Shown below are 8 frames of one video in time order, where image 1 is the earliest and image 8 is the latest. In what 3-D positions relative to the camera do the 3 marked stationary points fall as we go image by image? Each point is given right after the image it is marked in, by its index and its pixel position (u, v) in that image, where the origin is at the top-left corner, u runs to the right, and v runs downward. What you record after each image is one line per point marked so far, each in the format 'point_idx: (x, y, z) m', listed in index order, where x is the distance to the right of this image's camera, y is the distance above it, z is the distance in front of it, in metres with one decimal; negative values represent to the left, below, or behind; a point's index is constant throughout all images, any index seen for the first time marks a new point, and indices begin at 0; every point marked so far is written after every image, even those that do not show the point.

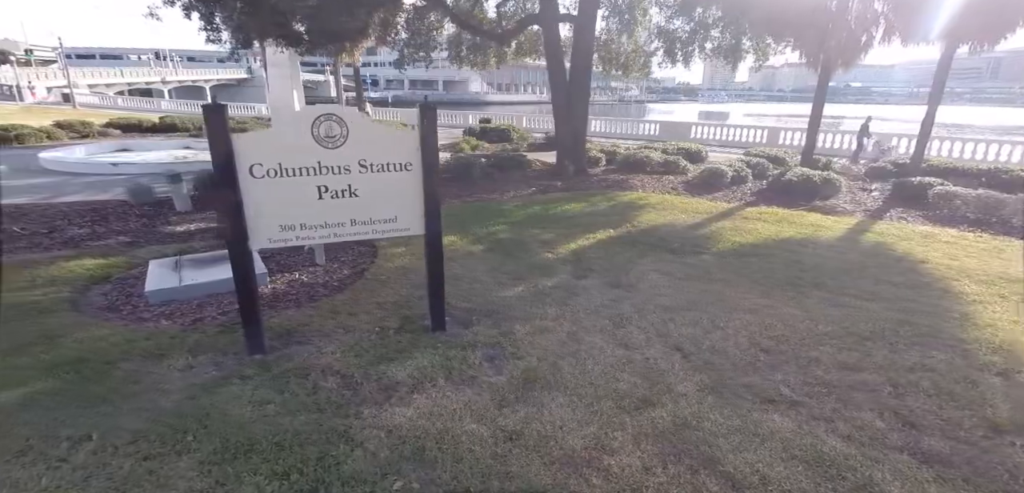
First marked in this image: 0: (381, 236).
0: (-0.9, +0.1, +3.5) m
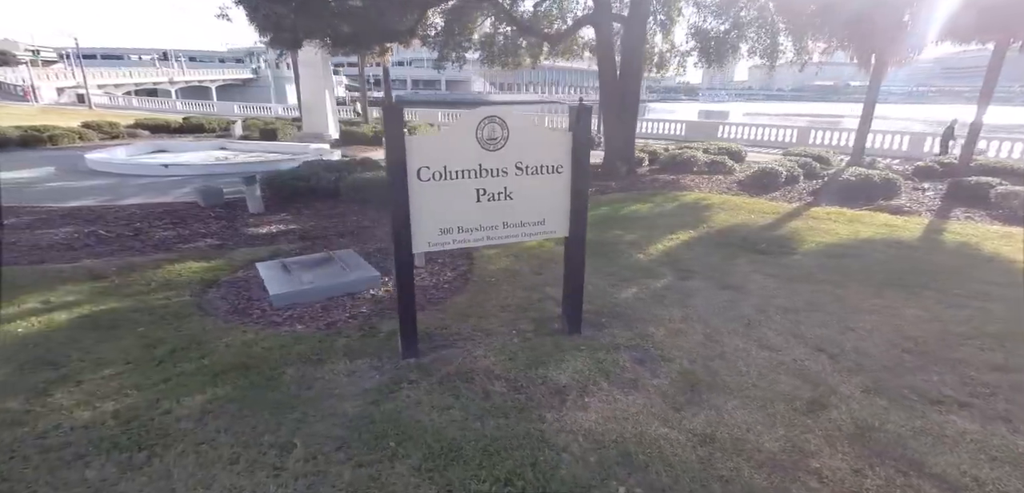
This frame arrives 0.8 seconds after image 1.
0: (+0.1, 0.0, +3.5) m
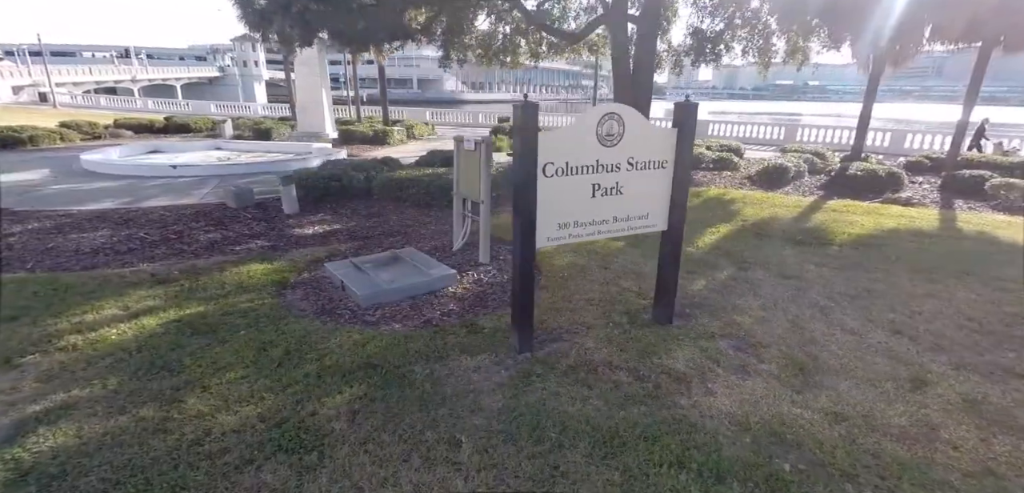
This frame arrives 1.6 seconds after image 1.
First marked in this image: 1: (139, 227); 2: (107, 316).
0: (+0.9, +0.1, +3.6) m
1: (-4.2, +0.2, +5.8) m
2: (-2.9, -0.5, +3.6) m
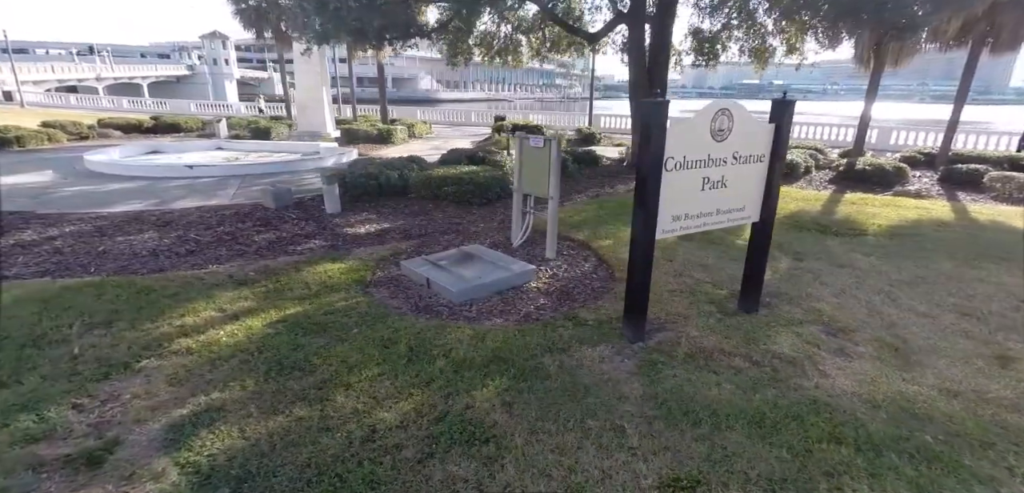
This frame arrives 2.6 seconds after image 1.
0: (+1.6, +0.2, +3.7) m
1: (-3.6, +0.2, +5.6) m
2: (-2.1, -0.5, +3.5) m
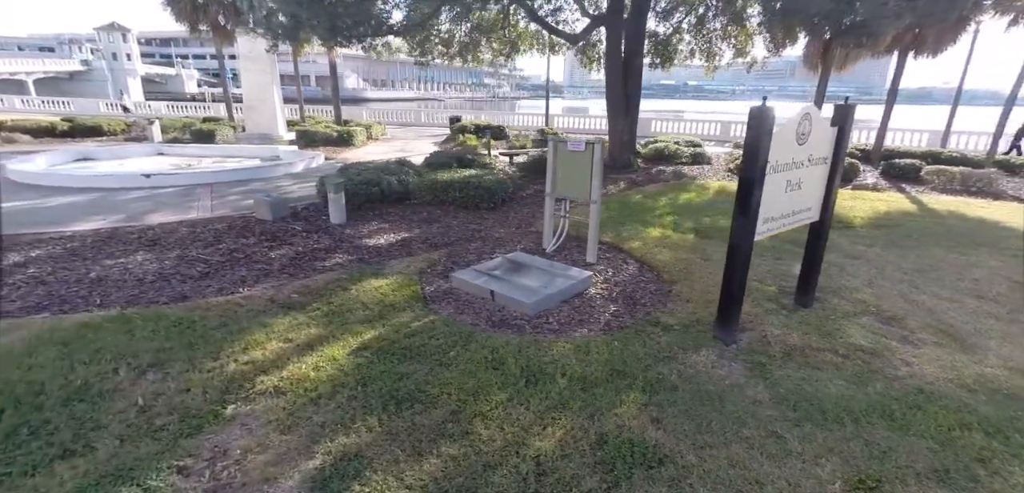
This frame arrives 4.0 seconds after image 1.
0: (+2.2, +0.2, +3.8) m
1: (-3.2, 0.0, +5.0) m
2: (-1.4, -0.6, +3.1) m
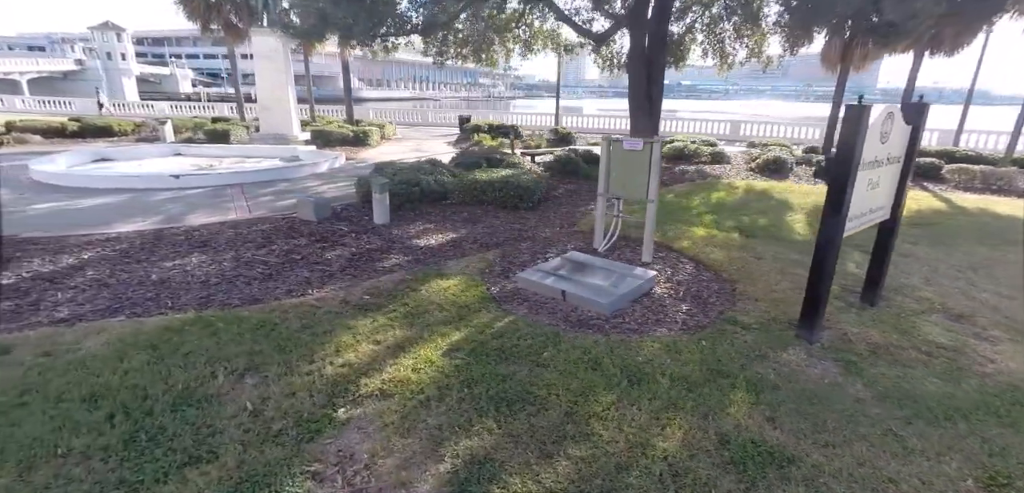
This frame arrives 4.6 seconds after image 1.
0: (+2.7, +0.2, +3.8) m
1: (-2.7, 0.0, +4.9) m
2: (-0.9, -0.7, +3.1) m
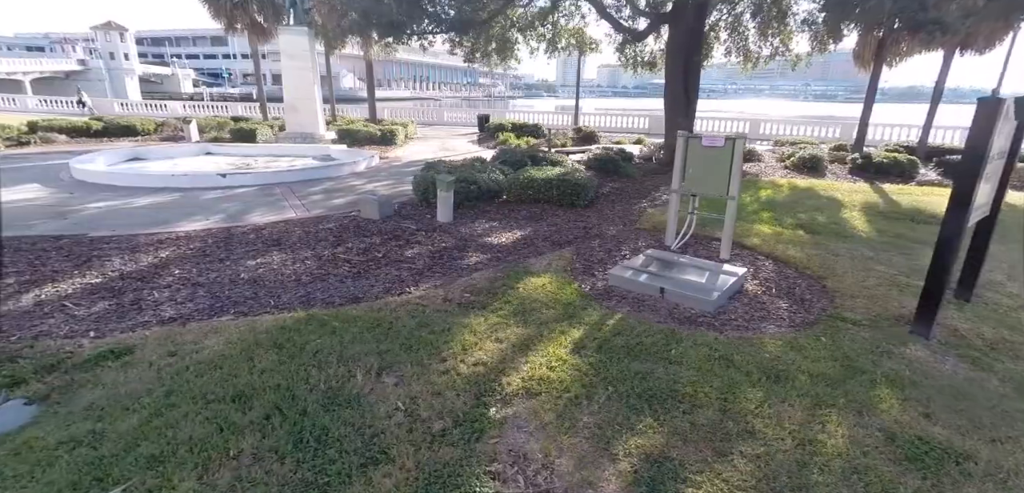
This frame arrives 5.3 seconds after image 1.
0: (+3.5, +0.2, +3.8) m
1: (-1.9, 0.0, +4.8) m
2: (-0.1, -0.6, +3.0) m
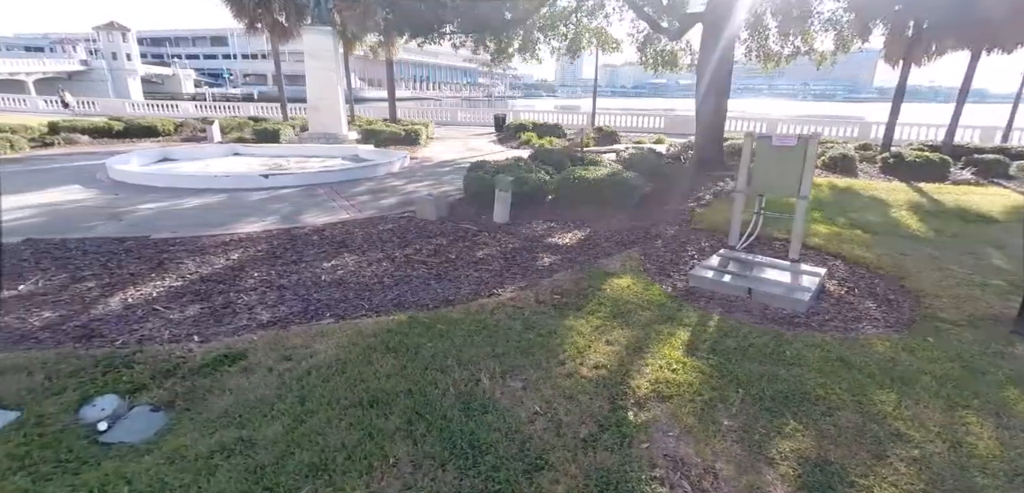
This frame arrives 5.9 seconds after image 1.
0: (+4.2, +0.2, +3.8) m
1: (-1.2, 0.0, +4.8) m
2: (+0.6, -0.6, +3.0) m
